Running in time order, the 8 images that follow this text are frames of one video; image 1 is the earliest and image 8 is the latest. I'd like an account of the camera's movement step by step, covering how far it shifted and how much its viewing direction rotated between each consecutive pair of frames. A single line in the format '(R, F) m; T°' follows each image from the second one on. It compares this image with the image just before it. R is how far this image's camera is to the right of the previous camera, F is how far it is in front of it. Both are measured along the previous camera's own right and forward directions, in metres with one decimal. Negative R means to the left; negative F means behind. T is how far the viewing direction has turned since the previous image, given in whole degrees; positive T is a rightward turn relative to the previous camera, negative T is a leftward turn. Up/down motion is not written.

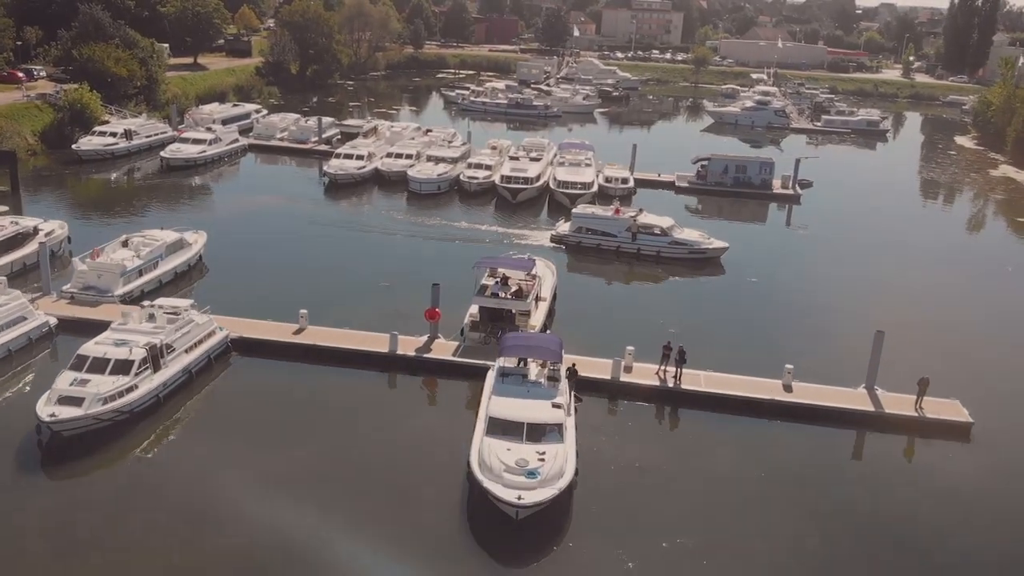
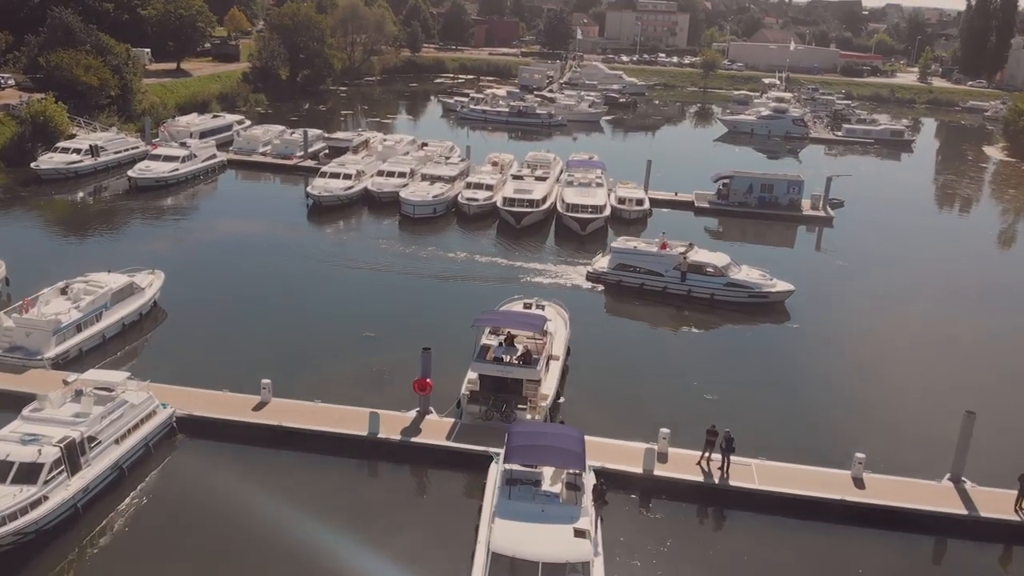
(-0.1, +3.5) m; 0°
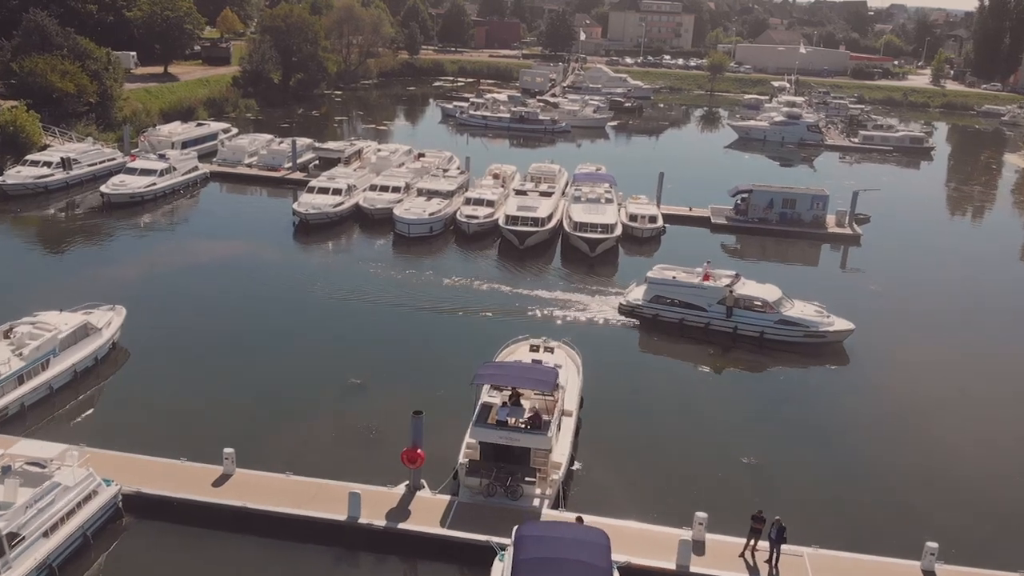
(-0.1, +2.5) m; 0°
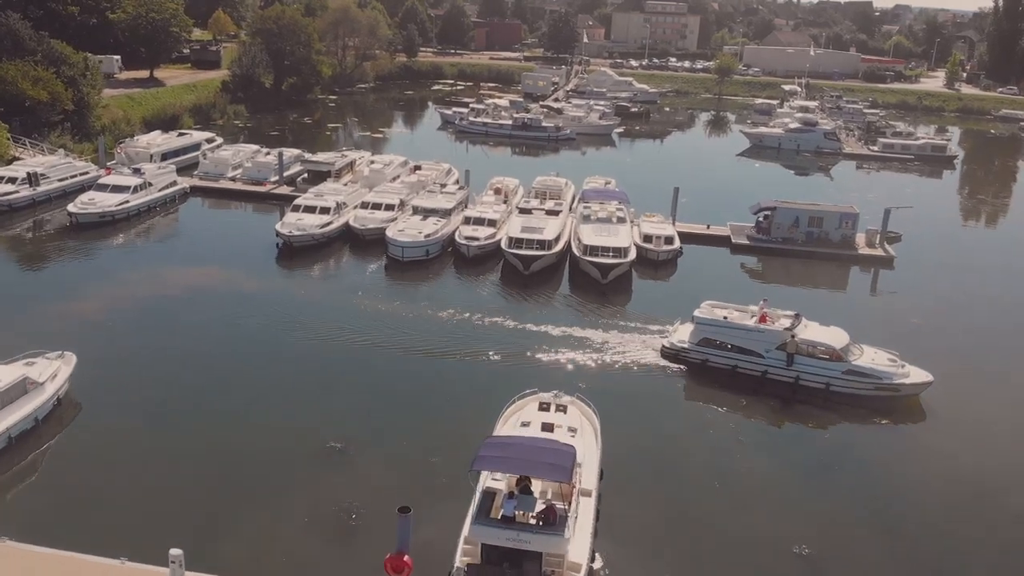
(-0.1, +2.6) m; 0°
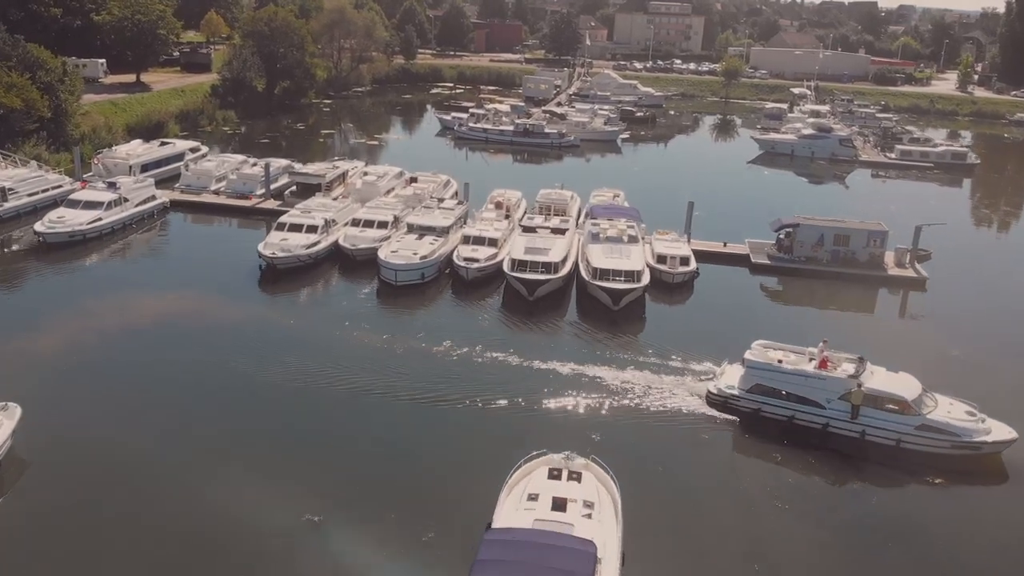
(-0.1, +2.2) m; 0°
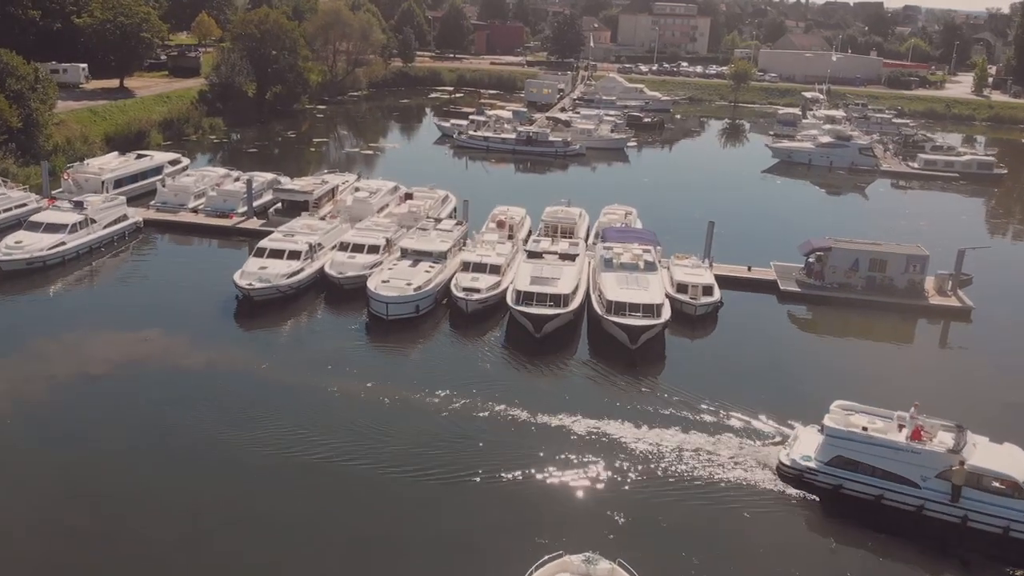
(-0.1, +2.6) m; 0°
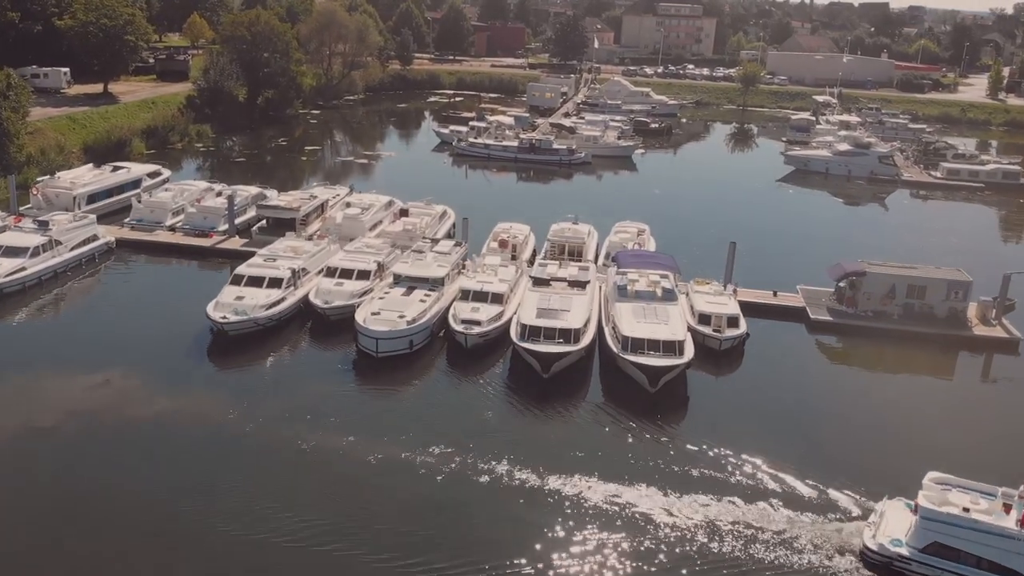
(-0.1, +2.3) m; 0°
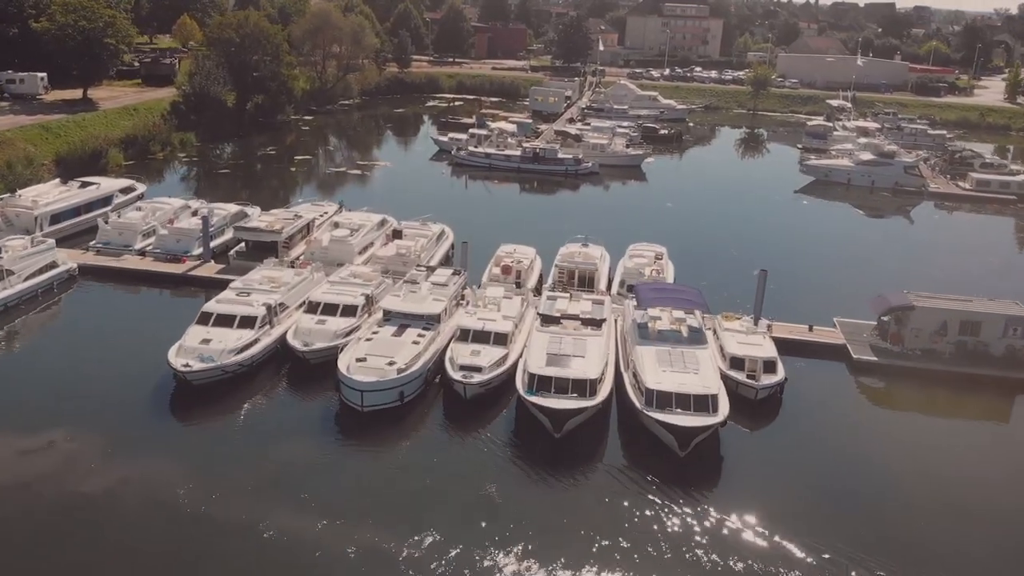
(-0.1, +2.6) m; 0°
